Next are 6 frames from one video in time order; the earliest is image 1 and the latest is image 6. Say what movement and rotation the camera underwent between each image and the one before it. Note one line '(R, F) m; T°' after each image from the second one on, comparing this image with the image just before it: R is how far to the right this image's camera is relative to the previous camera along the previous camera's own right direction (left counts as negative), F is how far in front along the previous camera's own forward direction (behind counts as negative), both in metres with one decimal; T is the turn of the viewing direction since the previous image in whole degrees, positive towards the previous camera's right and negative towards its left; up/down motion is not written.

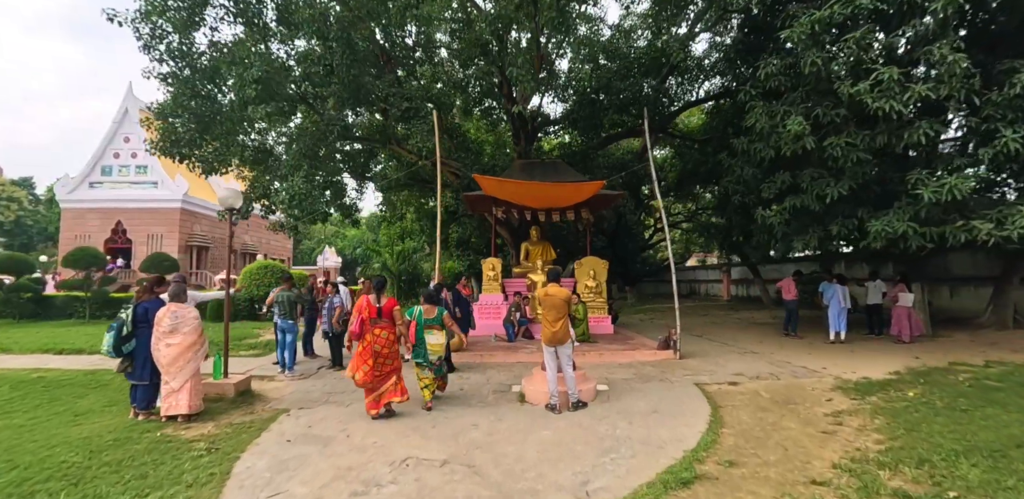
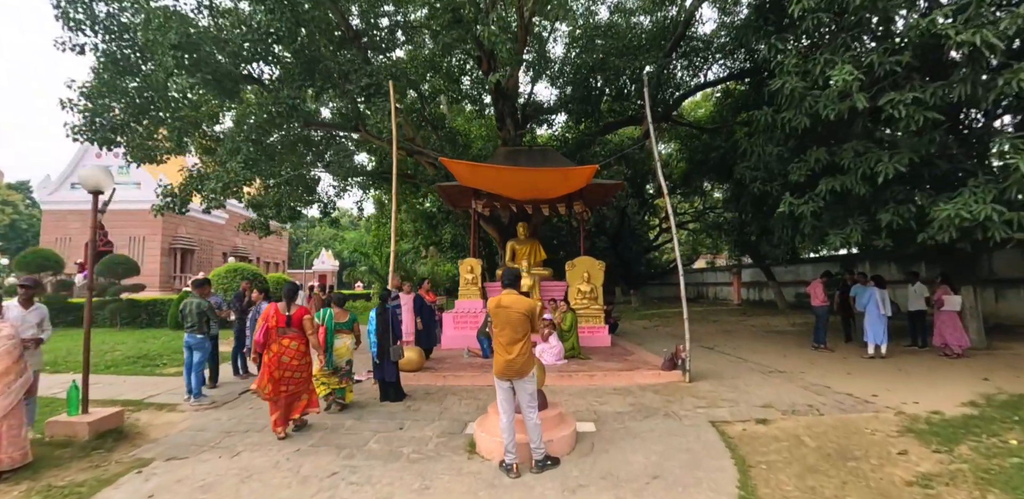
(+0.5, +1.4) m; -1°
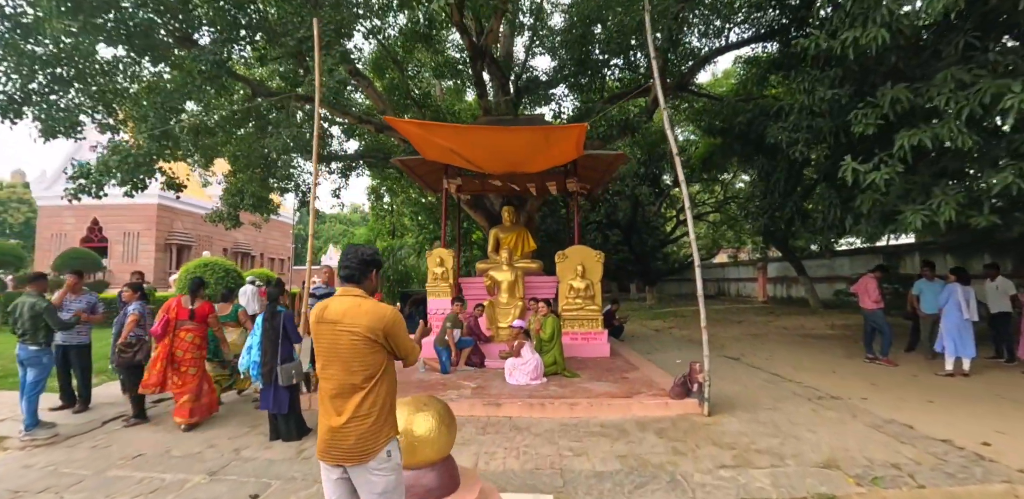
(+0.7, +1.5) m; -2°
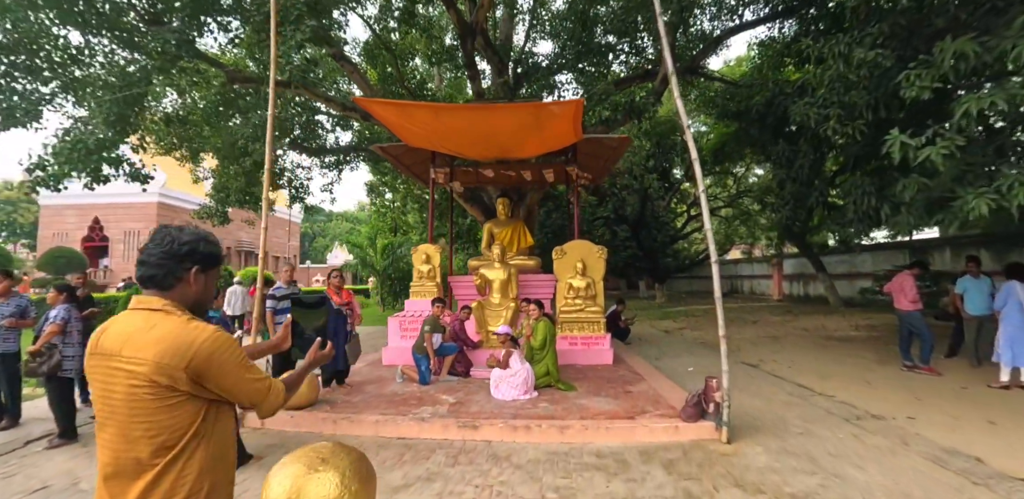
(+0.3, +0.7) m; -1°
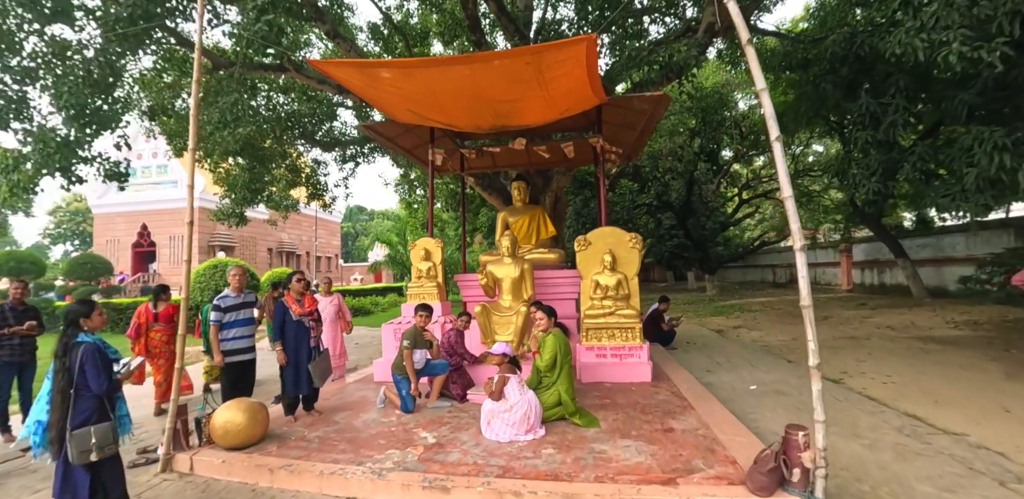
(+0.4, +1.1) m; -6°
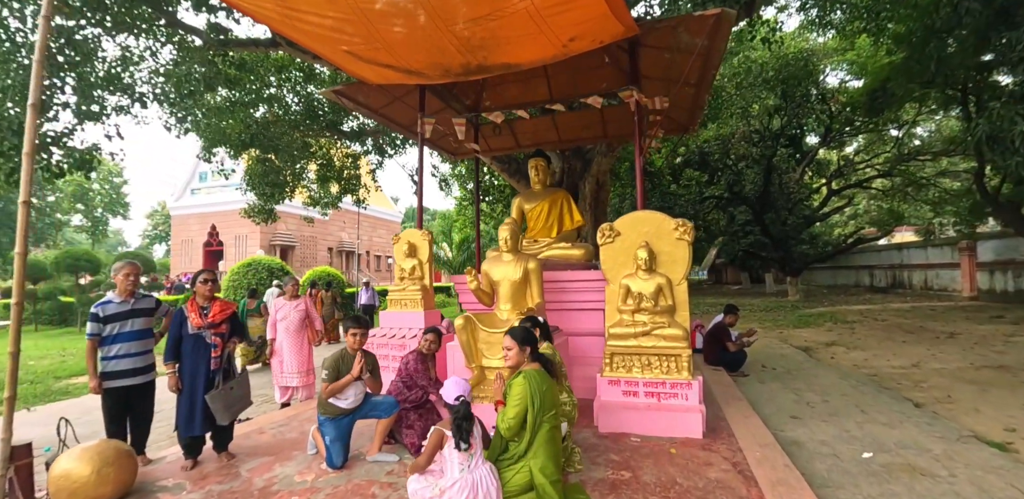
(+0.6, +1.3) m; -8°
